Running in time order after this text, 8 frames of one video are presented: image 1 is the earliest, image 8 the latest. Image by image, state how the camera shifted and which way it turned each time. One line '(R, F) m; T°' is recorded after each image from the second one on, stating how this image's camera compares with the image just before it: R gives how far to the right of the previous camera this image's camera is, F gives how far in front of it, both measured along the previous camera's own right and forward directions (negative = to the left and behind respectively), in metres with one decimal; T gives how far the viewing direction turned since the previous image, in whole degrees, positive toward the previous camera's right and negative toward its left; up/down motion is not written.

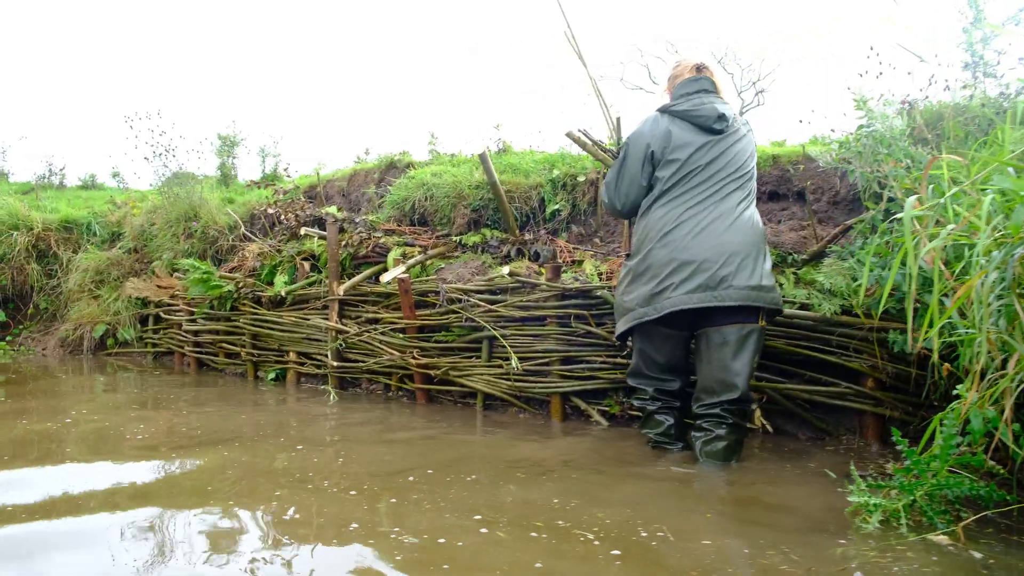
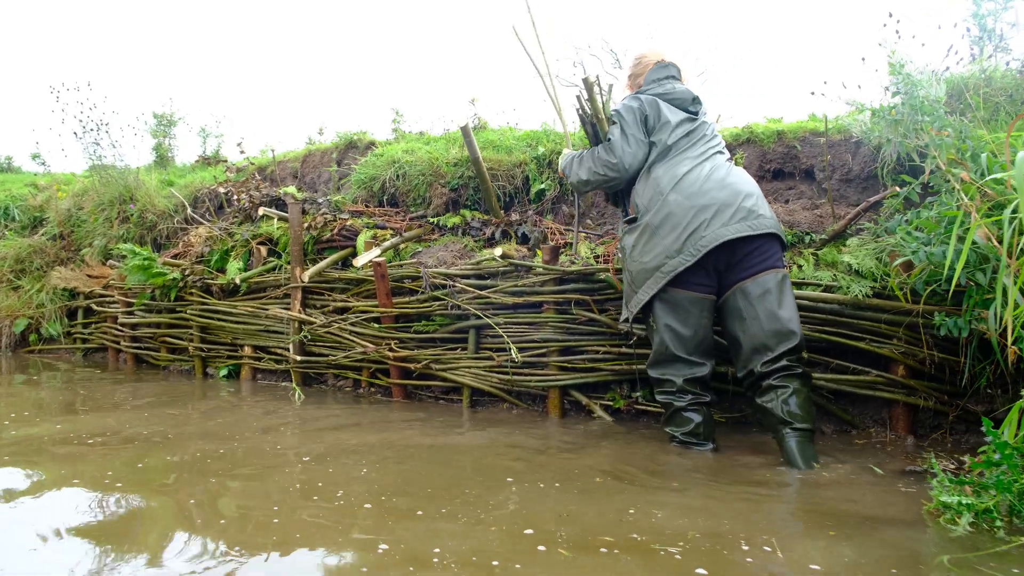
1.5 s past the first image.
(-0.3, +0.5) m; +5°
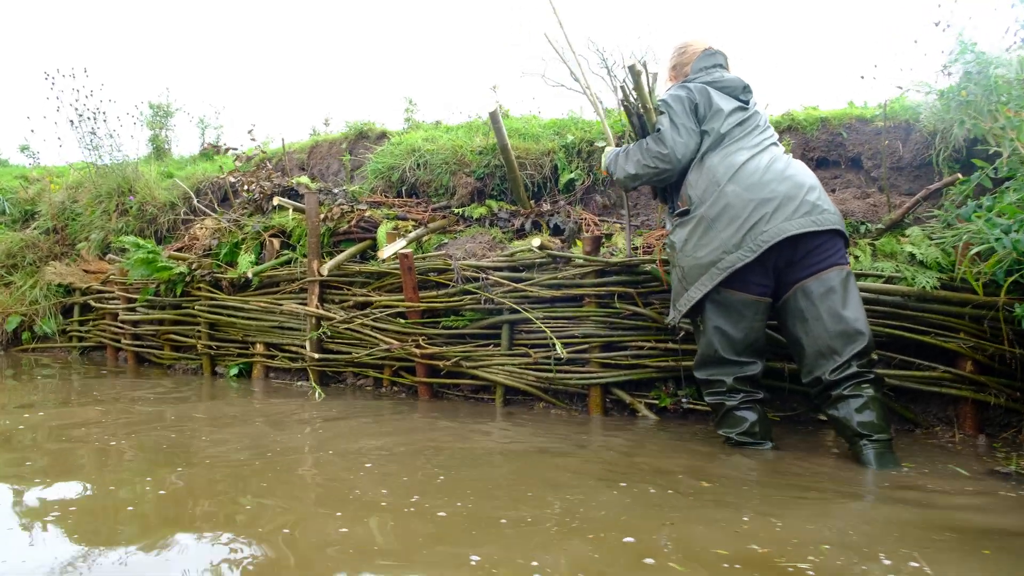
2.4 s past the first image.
(-0.3, +0.2) m; +1°
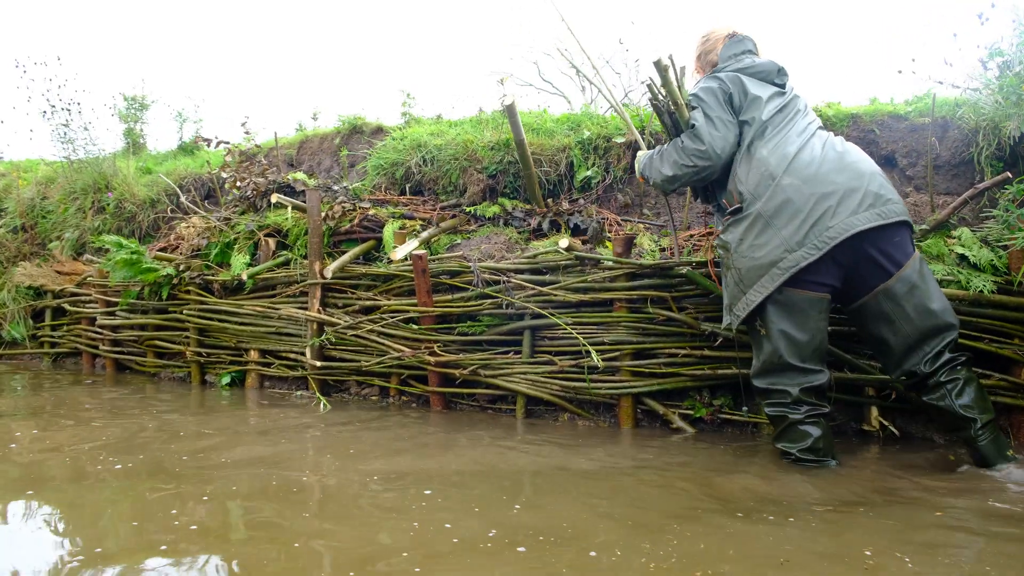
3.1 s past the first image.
(-0.3, +0.3) m; +3°
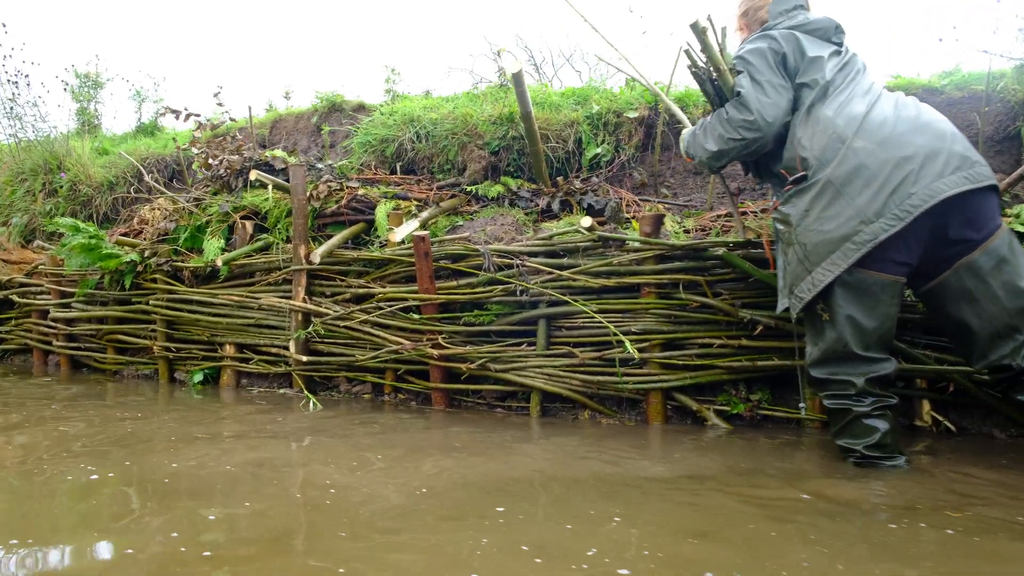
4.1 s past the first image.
(-0.3, +0.4) m; +3°
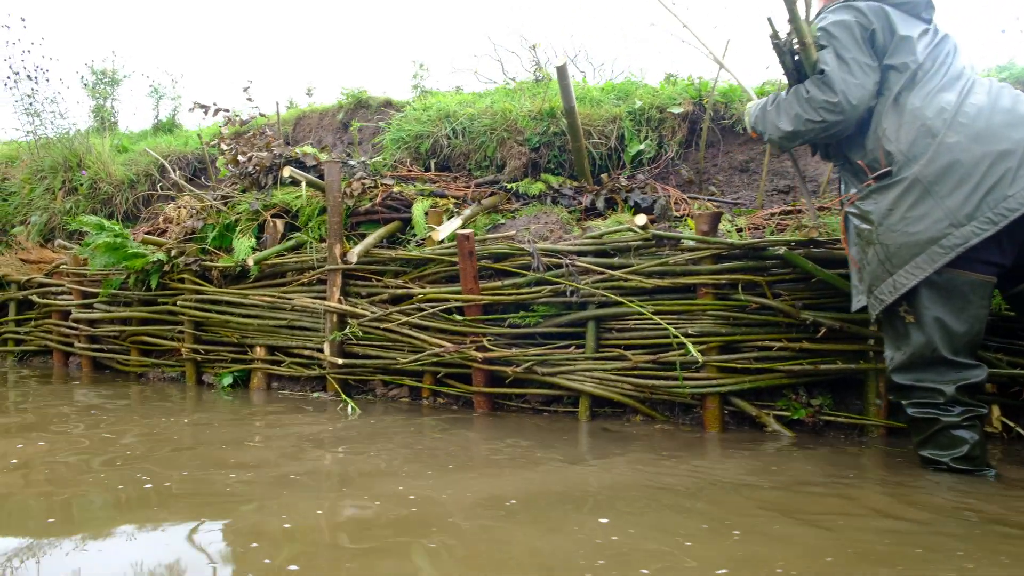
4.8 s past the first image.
(-0.2, +0.1) m; 0°
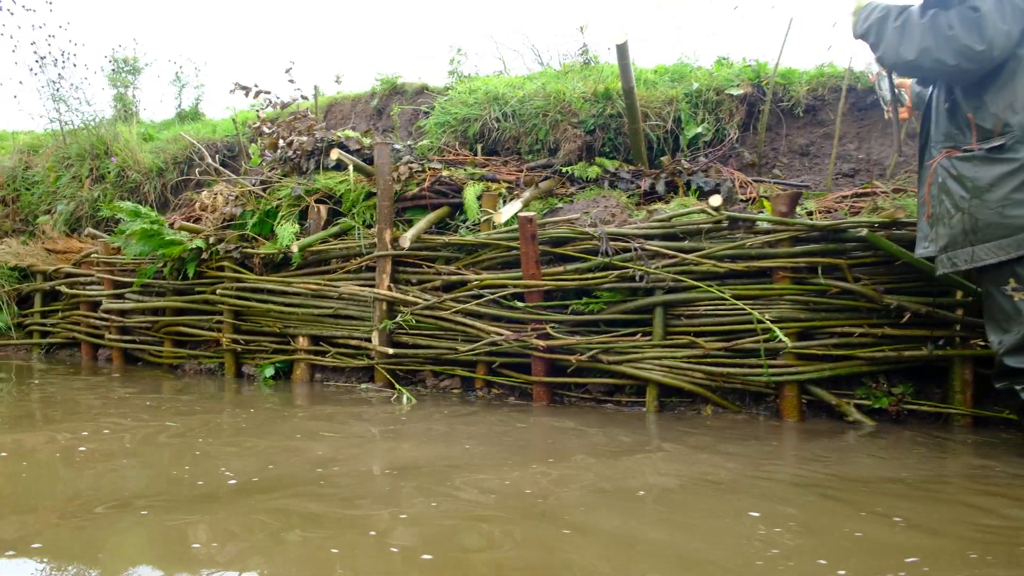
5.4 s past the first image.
(-0.3, +0.1) m; 0°
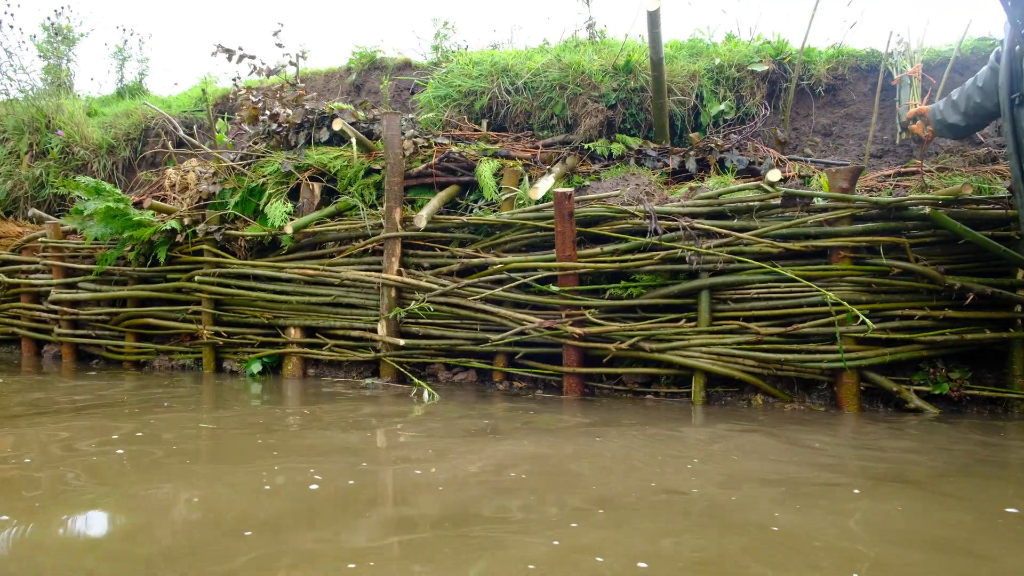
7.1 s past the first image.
(-0.5, +0.3) m; +6°
